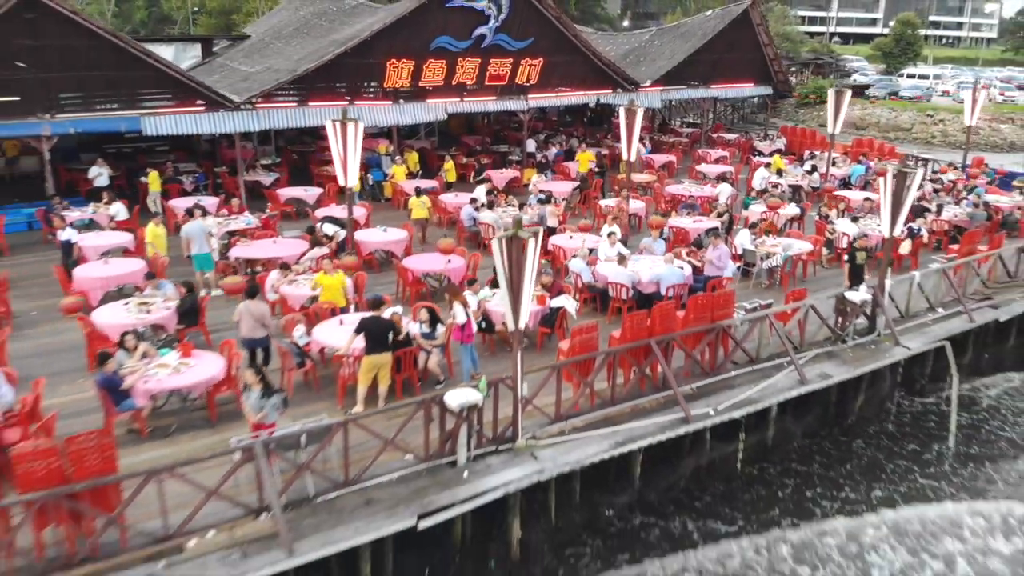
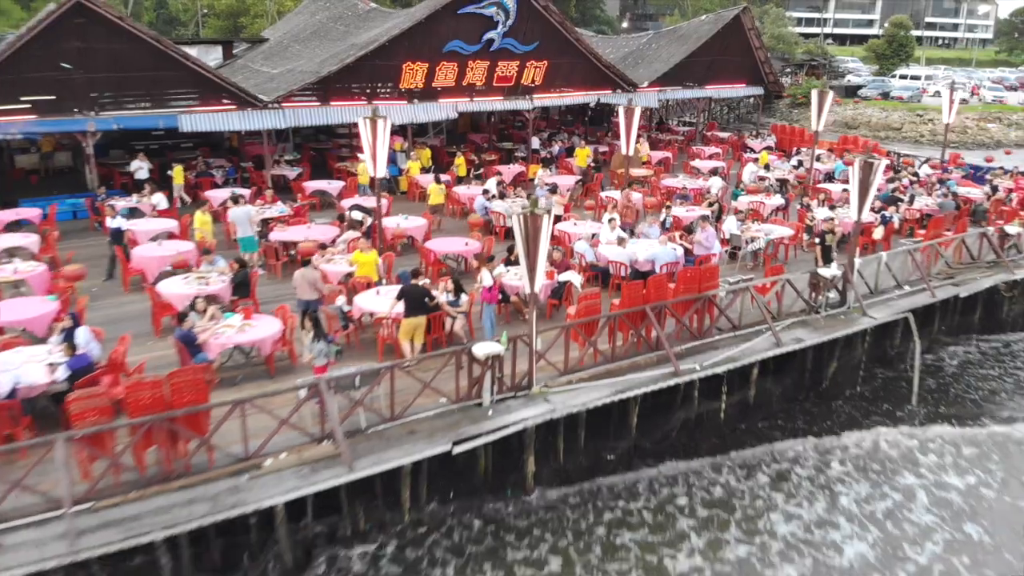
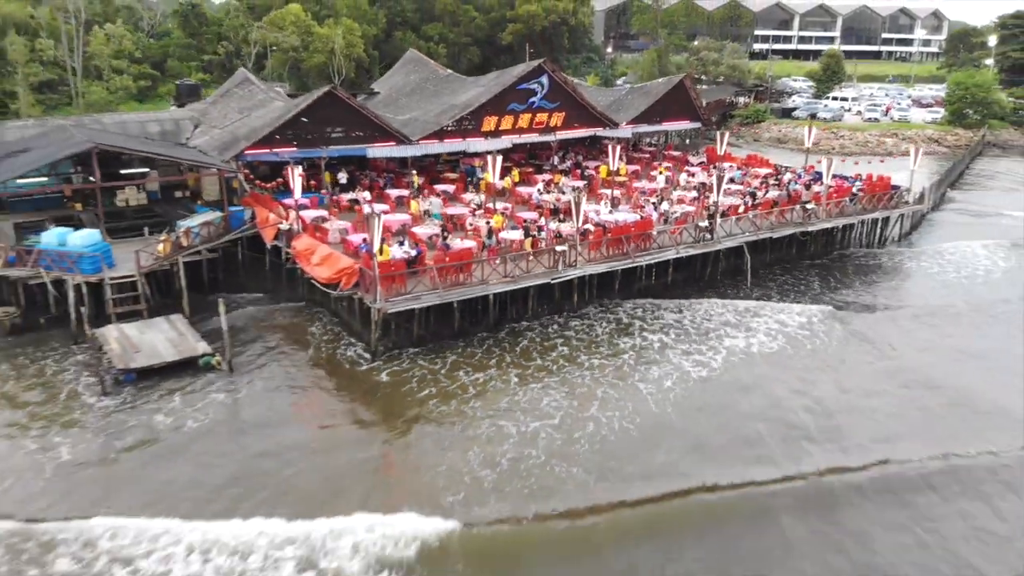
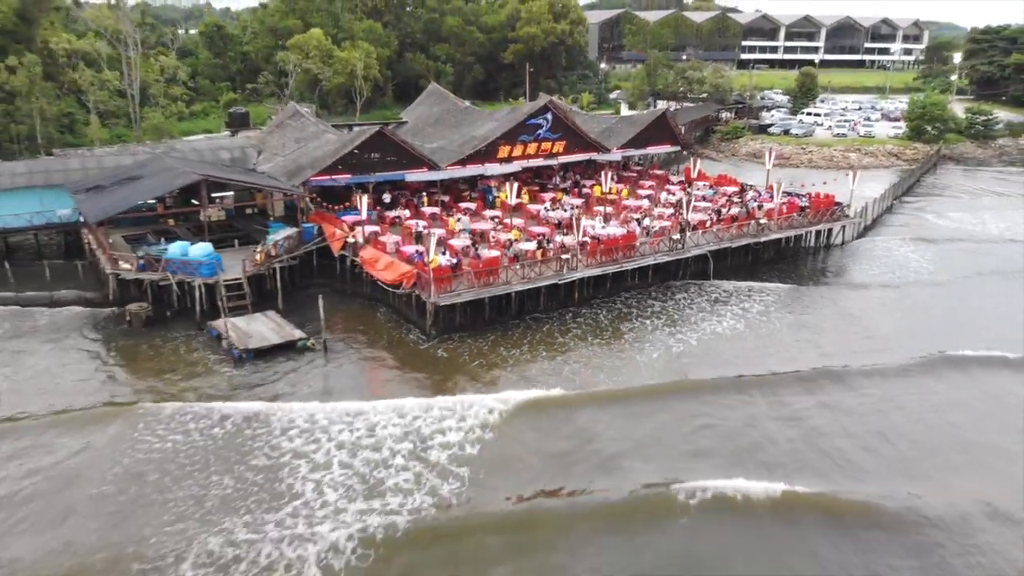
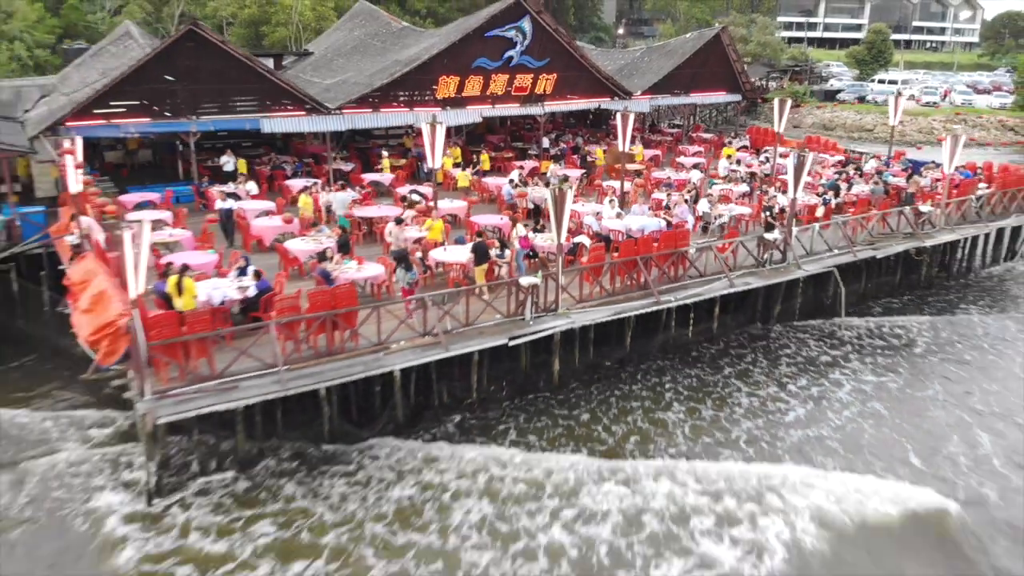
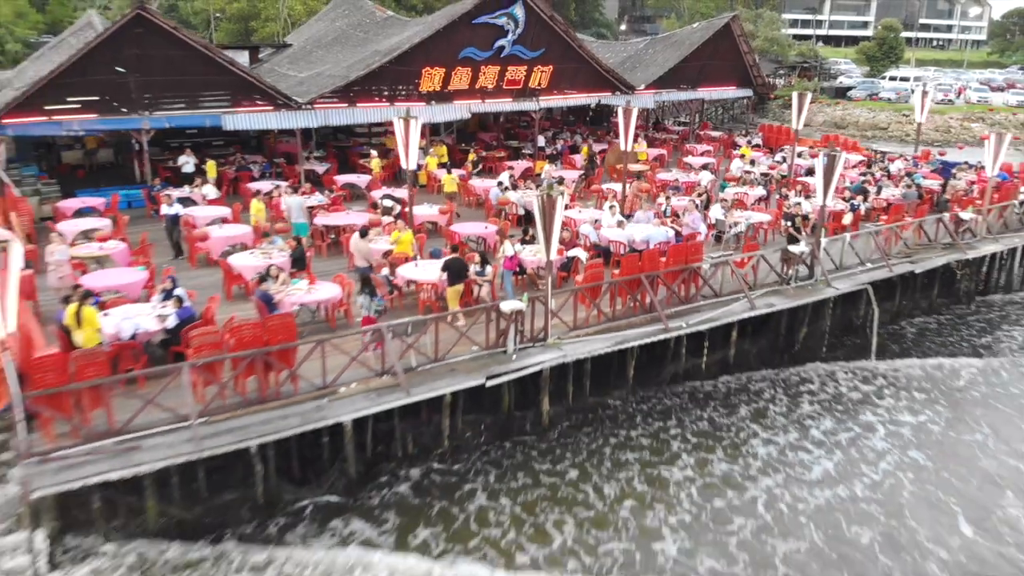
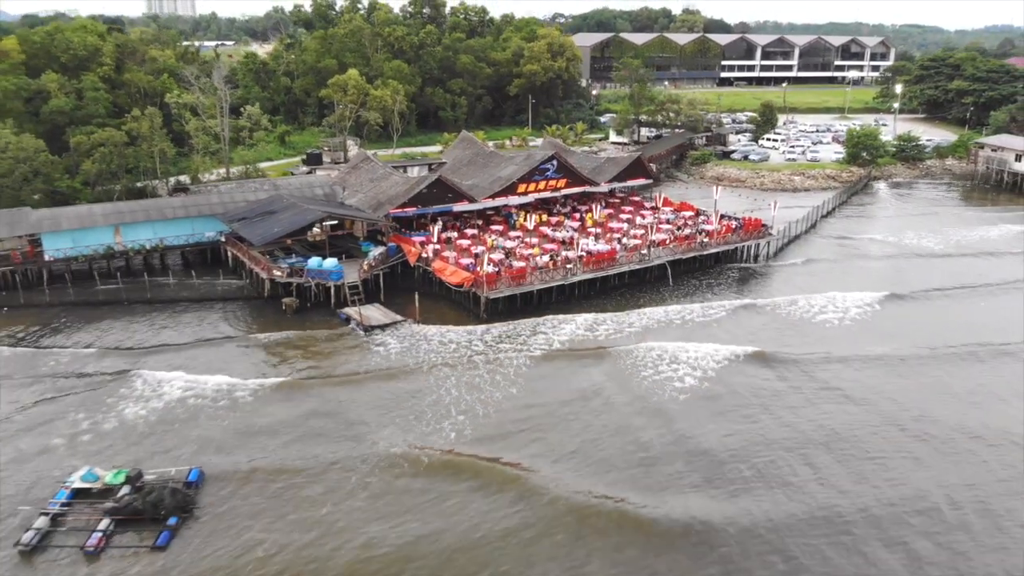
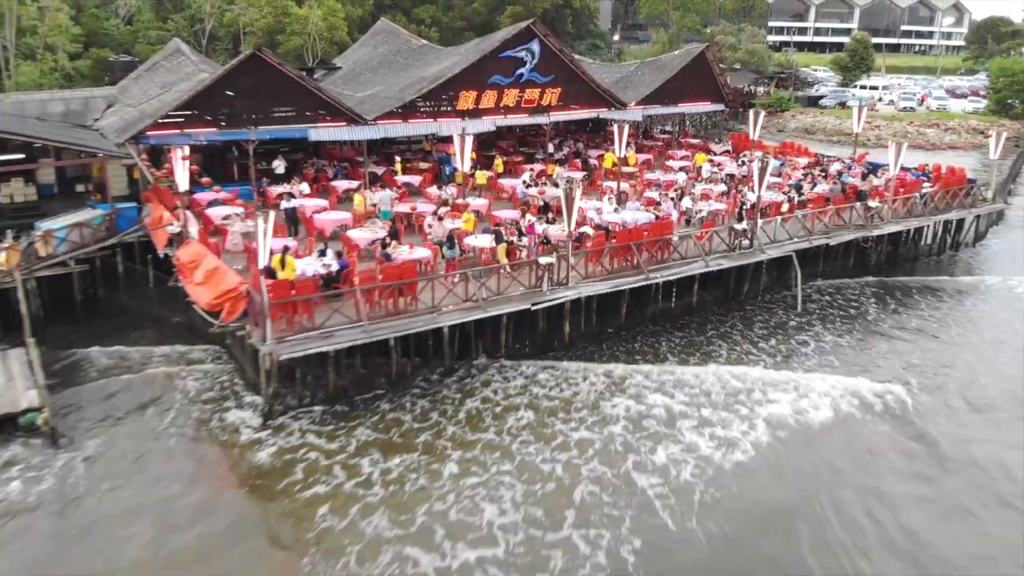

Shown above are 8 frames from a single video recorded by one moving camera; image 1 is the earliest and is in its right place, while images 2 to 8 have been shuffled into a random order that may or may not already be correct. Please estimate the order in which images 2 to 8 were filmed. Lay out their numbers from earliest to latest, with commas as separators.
2, 6, 5, 8, 3, 4, 7
